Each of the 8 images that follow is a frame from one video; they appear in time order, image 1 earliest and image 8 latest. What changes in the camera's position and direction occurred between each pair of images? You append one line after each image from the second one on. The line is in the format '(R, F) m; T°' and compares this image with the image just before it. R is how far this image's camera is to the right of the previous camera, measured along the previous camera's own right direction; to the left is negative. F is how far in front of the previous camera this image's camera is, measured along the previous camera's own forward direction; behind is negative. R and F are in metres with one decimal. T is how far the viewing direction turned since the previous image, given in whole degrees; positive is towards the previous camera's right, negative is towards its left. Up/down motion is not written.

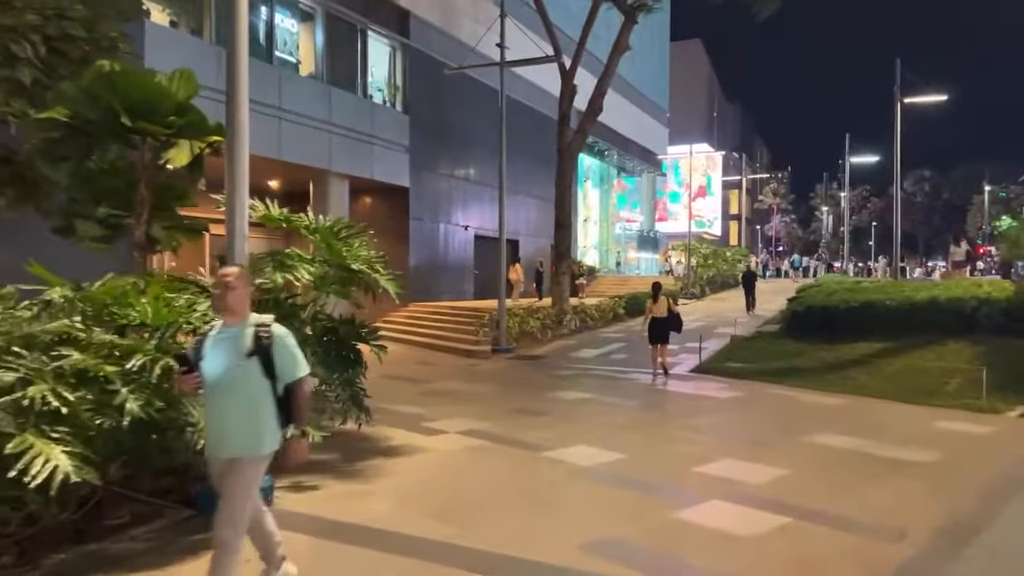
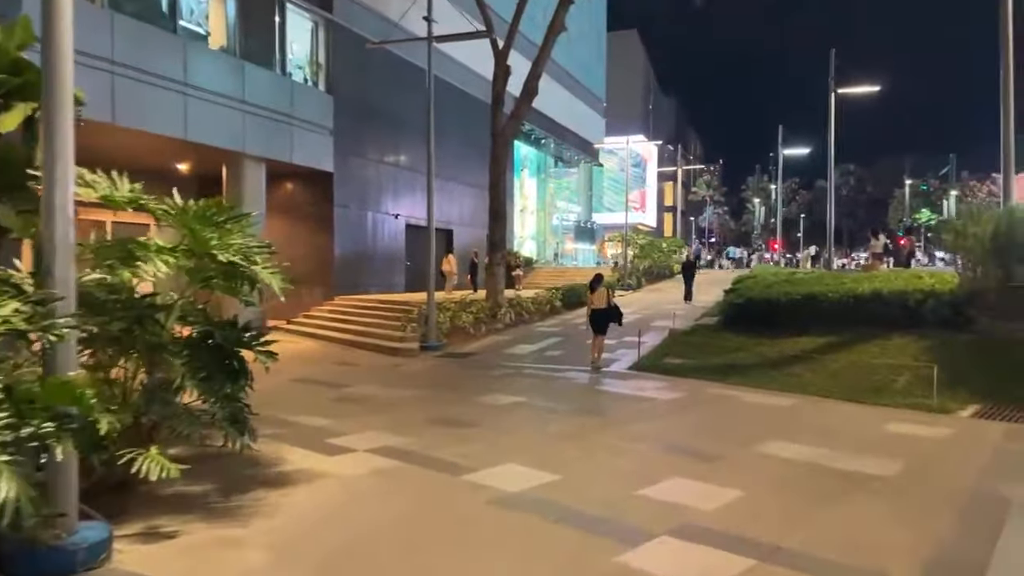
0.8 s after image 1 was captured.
(+0.2, +1.0) m; +5°
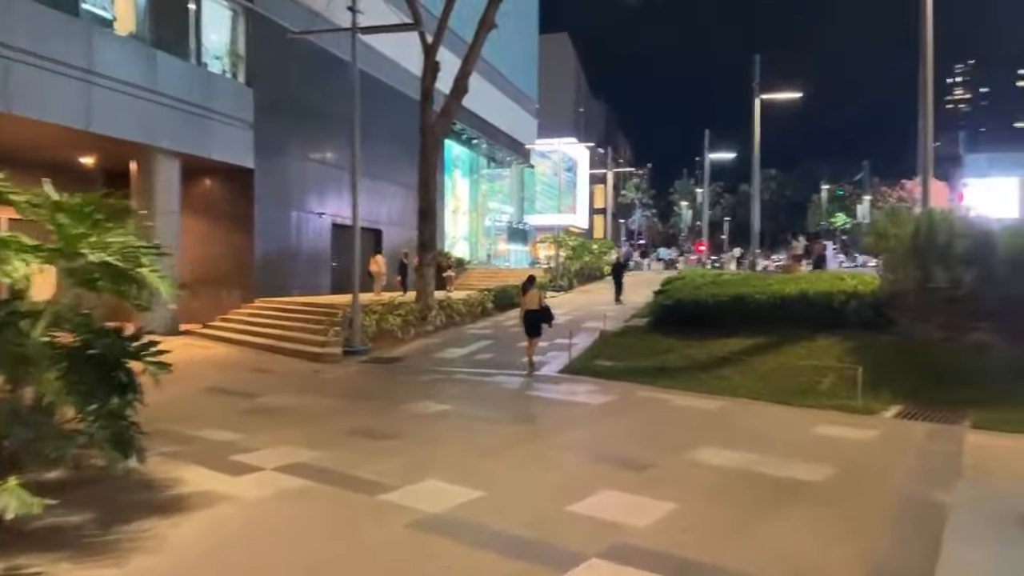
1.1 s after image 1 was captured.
(+0.1, +0.4) m; +5°
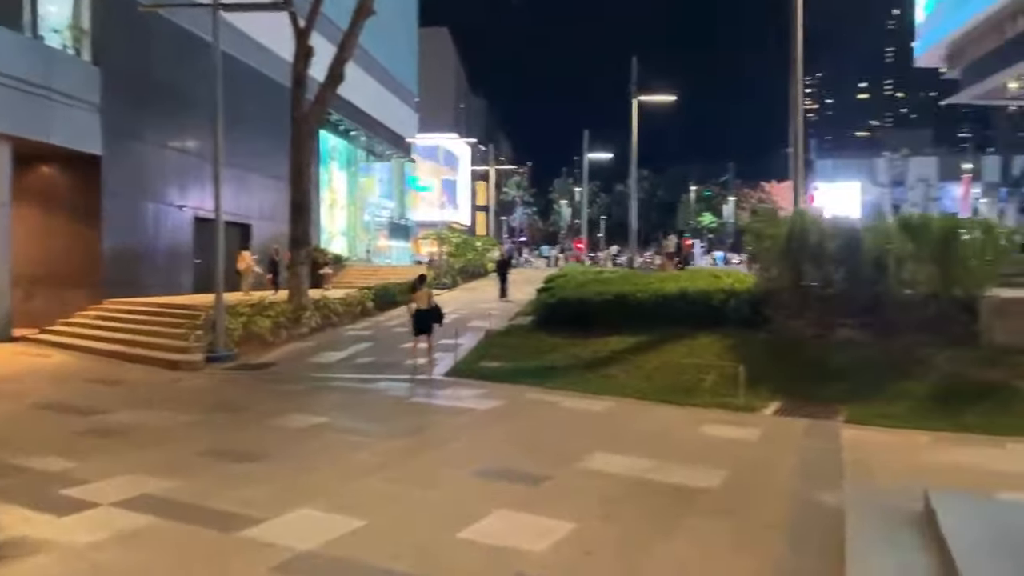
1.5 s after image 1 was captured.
(0.0, +0.5) m; +9°
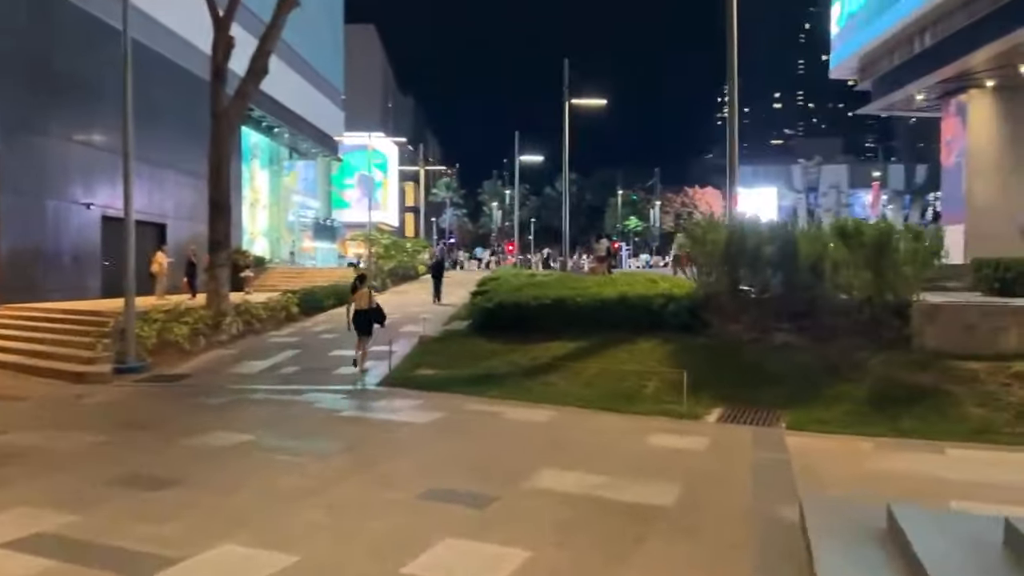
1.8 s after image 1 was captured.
(-0.1, +0.4) m; +6°
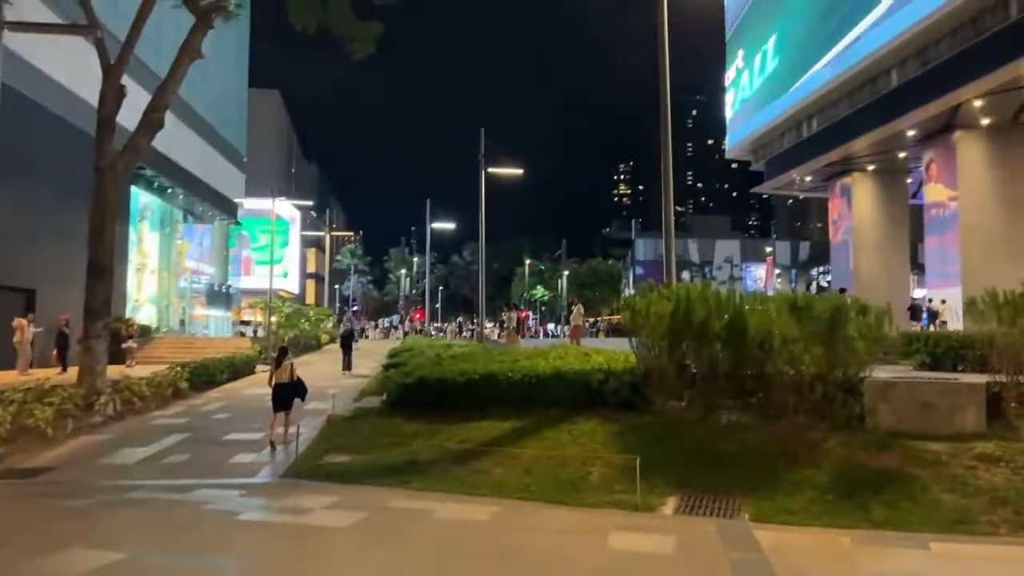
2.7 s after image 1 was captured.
(-0.4, +1.0) m; +8°
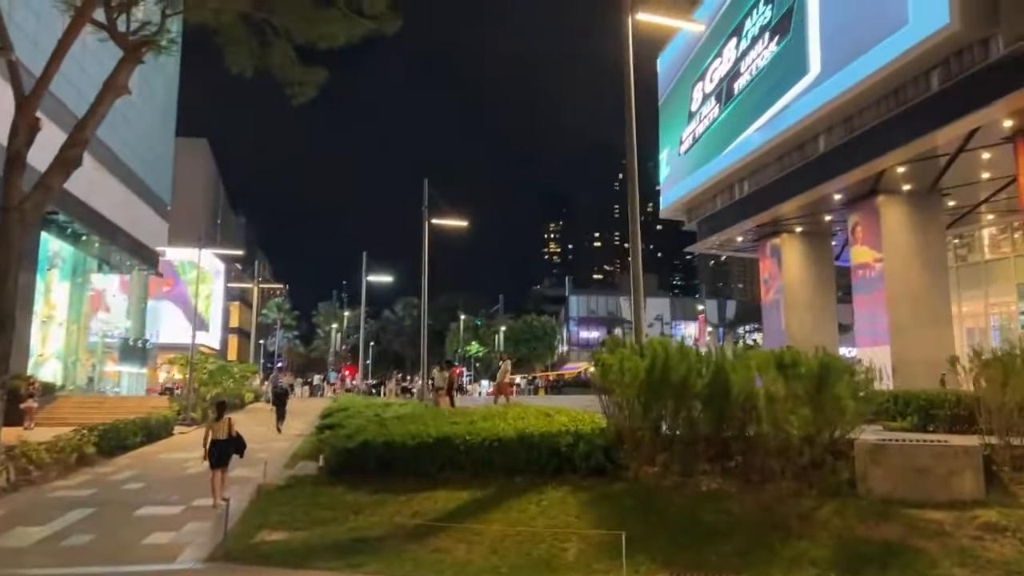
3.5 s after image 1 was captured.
(-0.5, +0.9) m; +6°
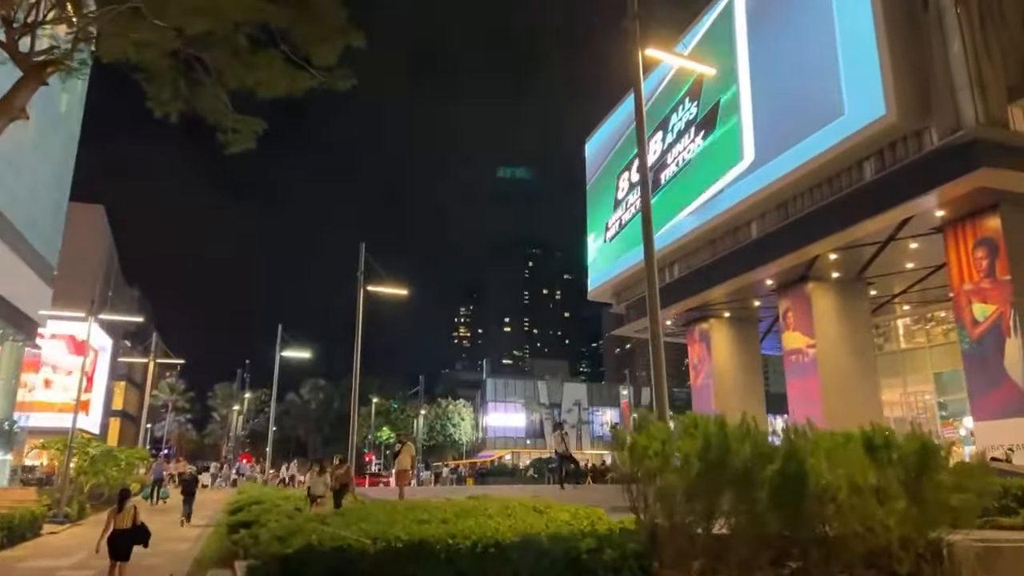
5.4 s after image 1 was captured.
(-1.1, +2.0) m; +7°
